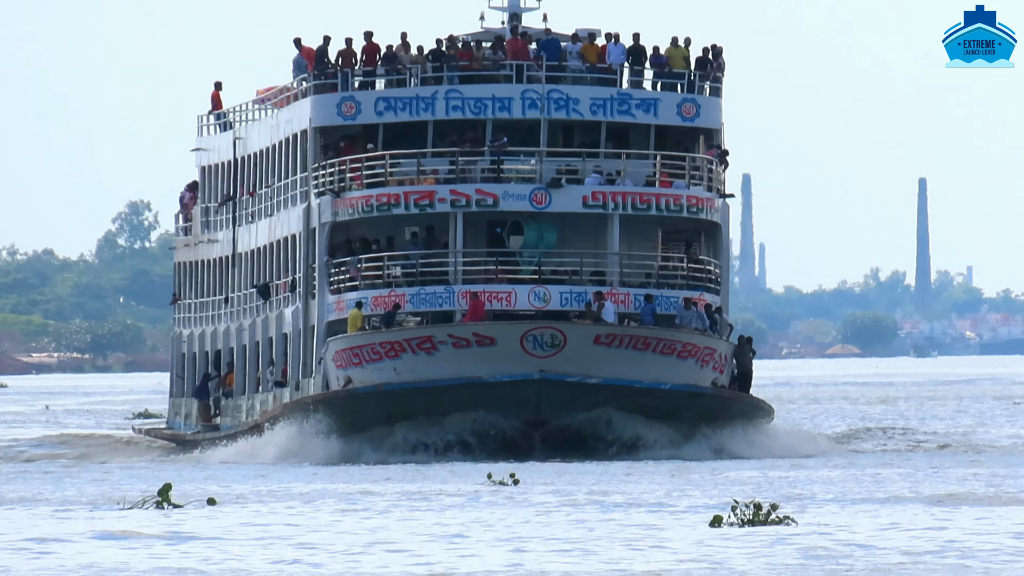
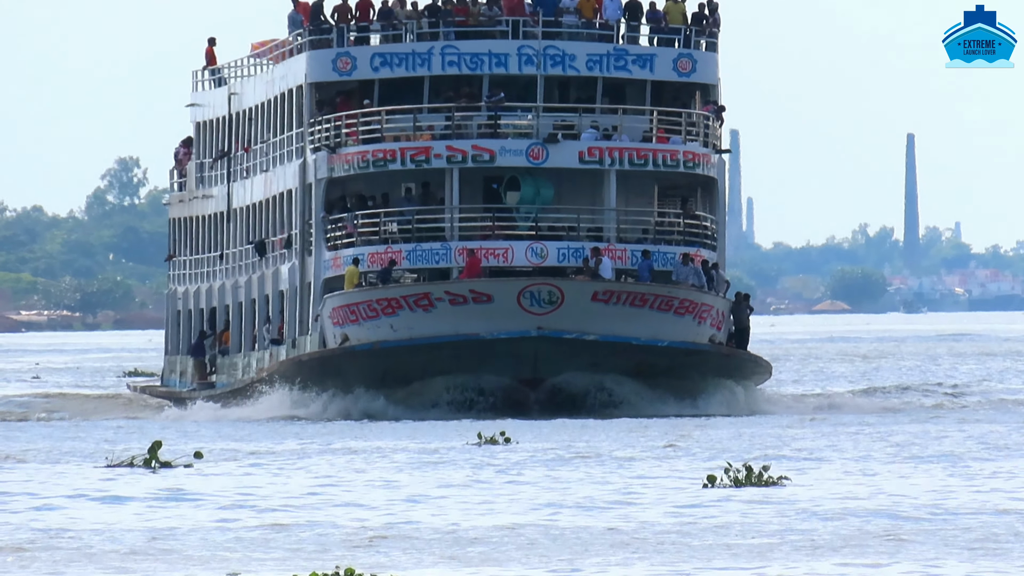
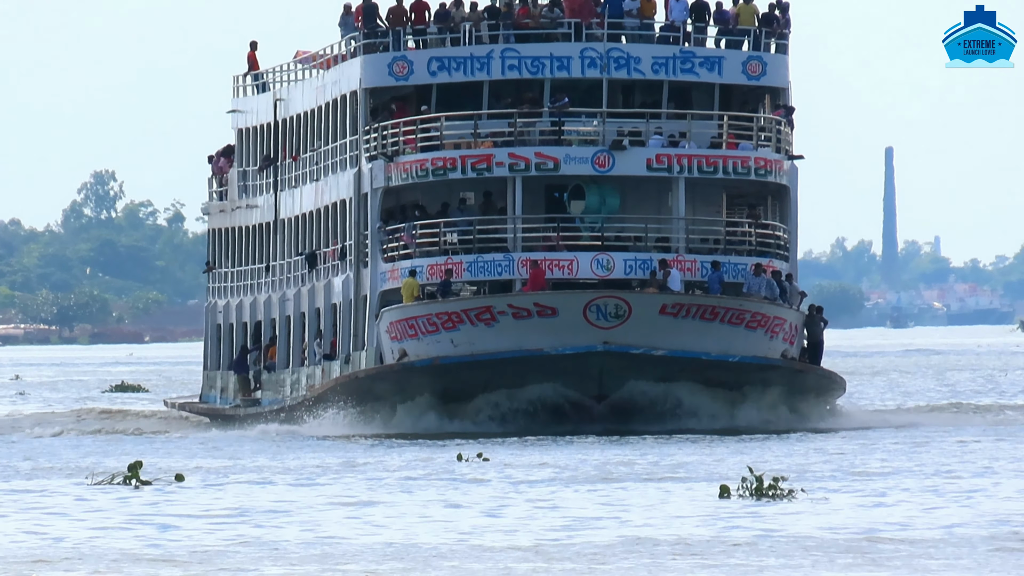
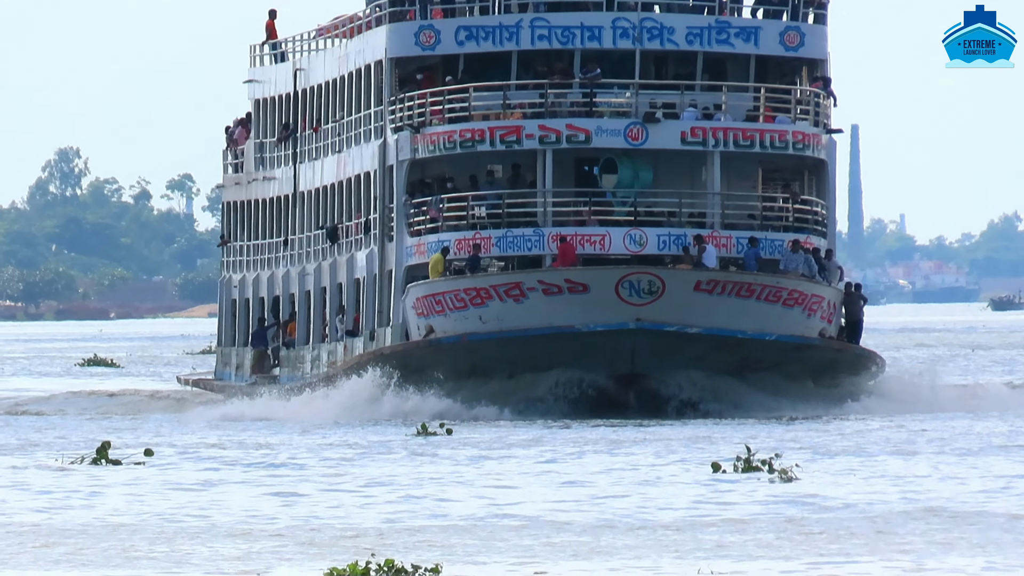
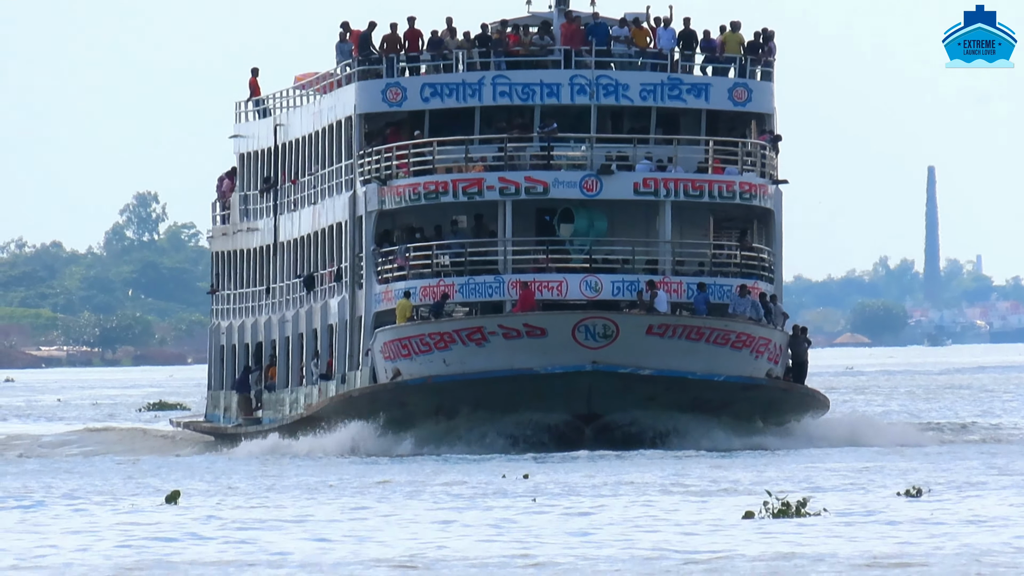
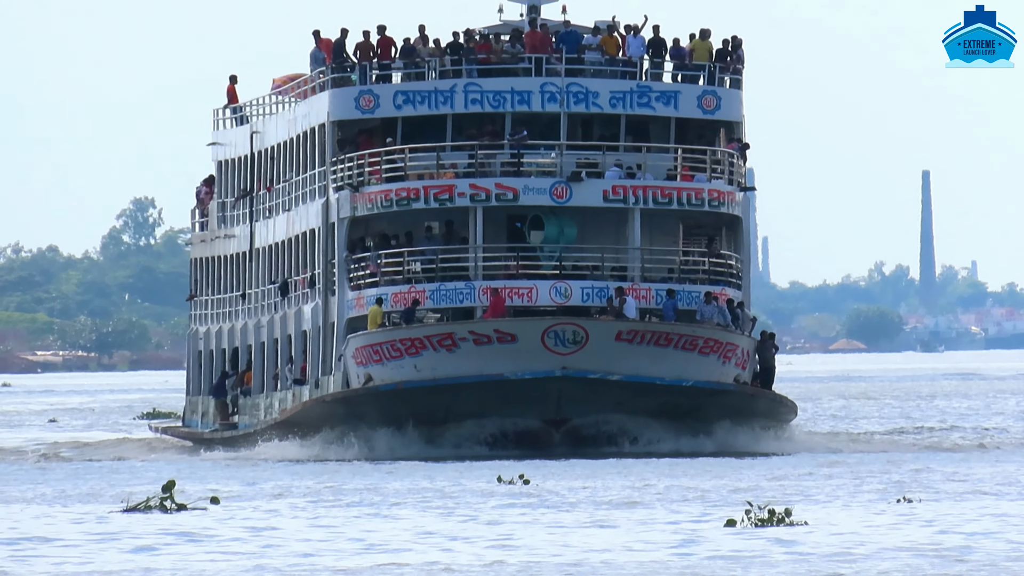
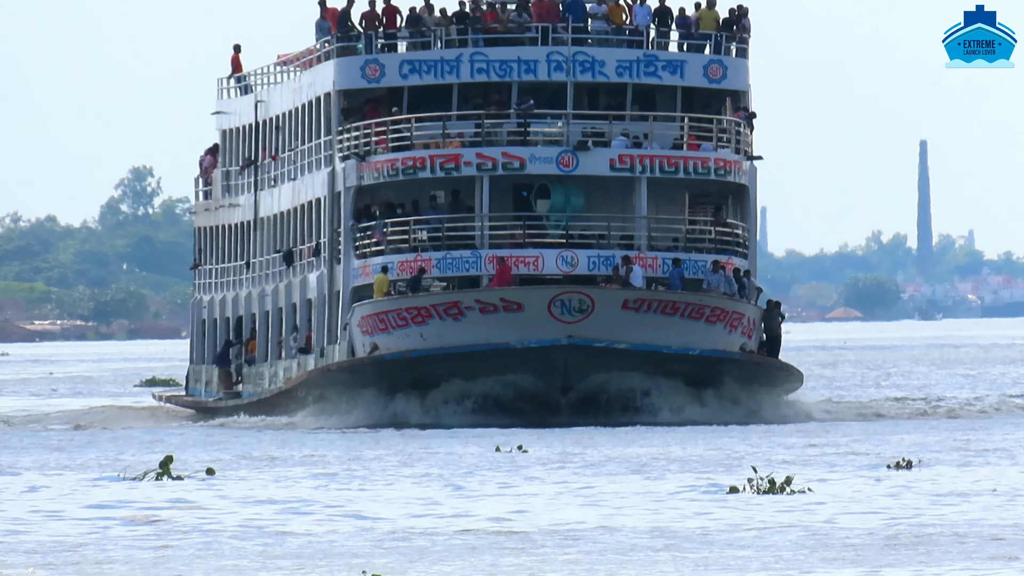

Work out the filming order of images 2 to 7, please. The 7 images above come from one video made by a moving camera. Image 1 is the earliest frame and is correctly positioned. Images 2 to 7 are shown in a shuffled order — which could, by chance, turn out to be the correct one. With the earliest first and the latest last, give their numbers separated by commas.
2, 6, 7, 5, 3, 4
